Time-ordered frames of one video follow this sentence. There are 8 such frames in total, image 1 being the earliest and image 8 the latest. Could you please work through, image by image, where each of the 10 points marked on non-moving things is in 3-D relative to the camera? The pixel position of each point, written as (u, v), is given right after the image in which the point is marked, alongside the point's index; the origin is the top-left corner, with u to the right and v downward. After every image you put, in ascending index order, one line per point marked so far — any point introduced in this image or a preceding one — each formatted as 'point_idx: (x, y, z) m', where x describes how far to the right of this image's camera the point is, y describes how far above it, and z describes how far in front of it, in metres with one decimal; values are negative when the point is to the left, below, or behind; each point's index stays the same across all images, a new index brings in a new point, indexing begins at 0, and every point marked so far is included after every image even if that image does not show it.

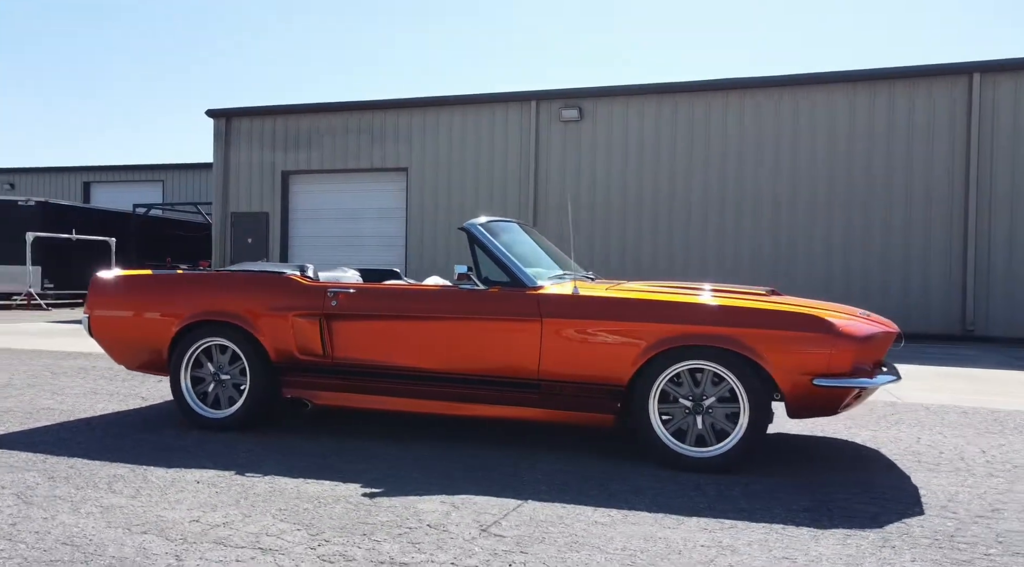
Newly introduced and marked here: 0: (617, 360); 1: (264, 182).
0: (+0.6, -0.4, +4.5) m
1: (-5.9, +2.4, +19.4) m
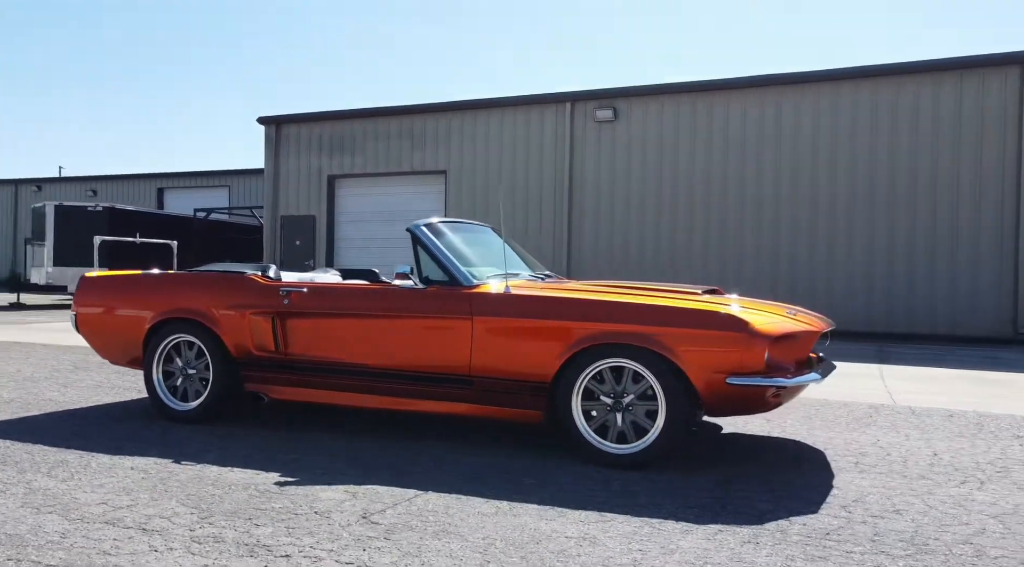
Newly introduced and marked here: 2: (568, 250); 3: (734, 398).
0: (+0.2, -0.4, +4.6) m
1: (-4.9, +2.4, +20.0) m
2: (+1.3, +0.7, +17.2) m
3: (+1.2, -0.6, +4.3) m
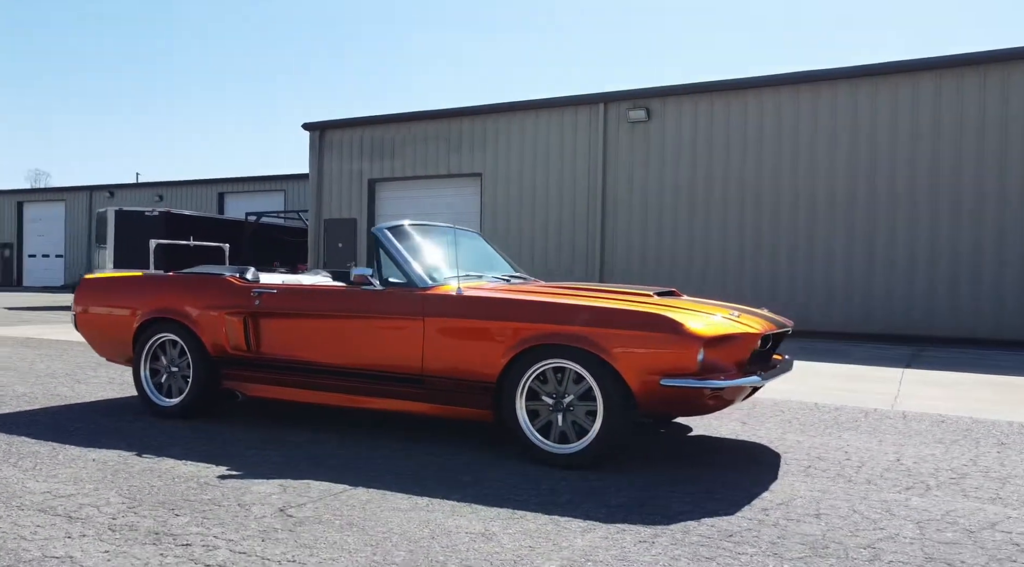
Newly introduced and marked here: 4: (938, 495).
0: (-0.2, -0.4, +4.7) m
1: (-4.0, +2.4, +20.4) m
2: (+1.9, +0.7, +17.1) m
3: (+0.8, -0.6, +4.3) m
4: (+2.2, -1.1, +4.1) m
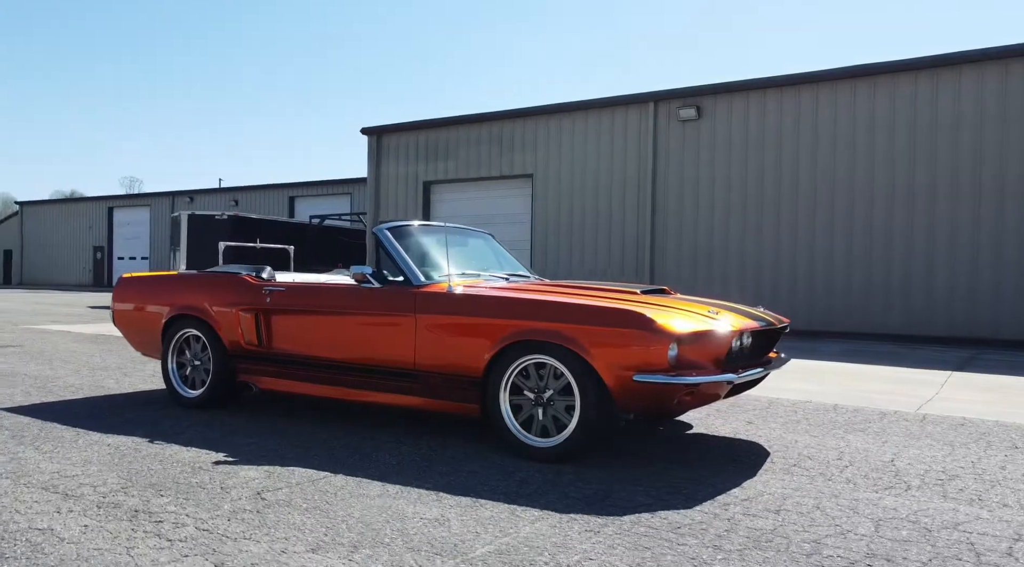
0: (-0.3, -0.4, +4.8) m
1: (-2.7, +2.4, +20.9) m
2: (+2.9, +0.7, +17.0) m
3: (+0.7, -0.6, +4.3) m
4: (+2.0, -1.1, +4.1) m
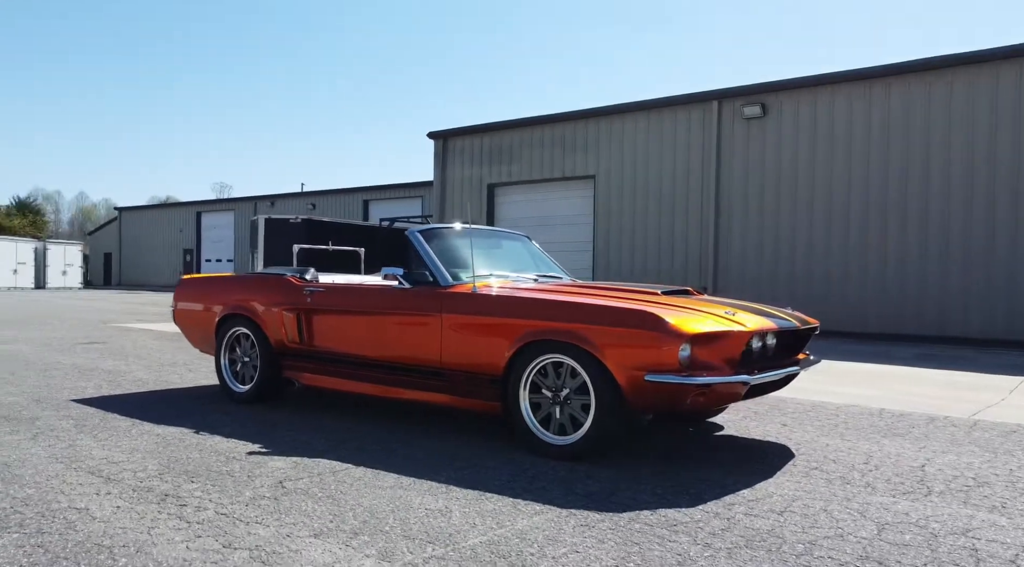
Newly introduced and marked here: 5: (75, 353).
0: (-0.1, -0.4, +4.9) m
1: (-1.0, +2.3, +21.2) m
2: (+4.2, +0.6, +16.8) m
3: (+0.8, -0.6, +4.4) m
4: (+2.1, -1.1, +4.0) m
5: (-5.9, -0.9, +11.0) m
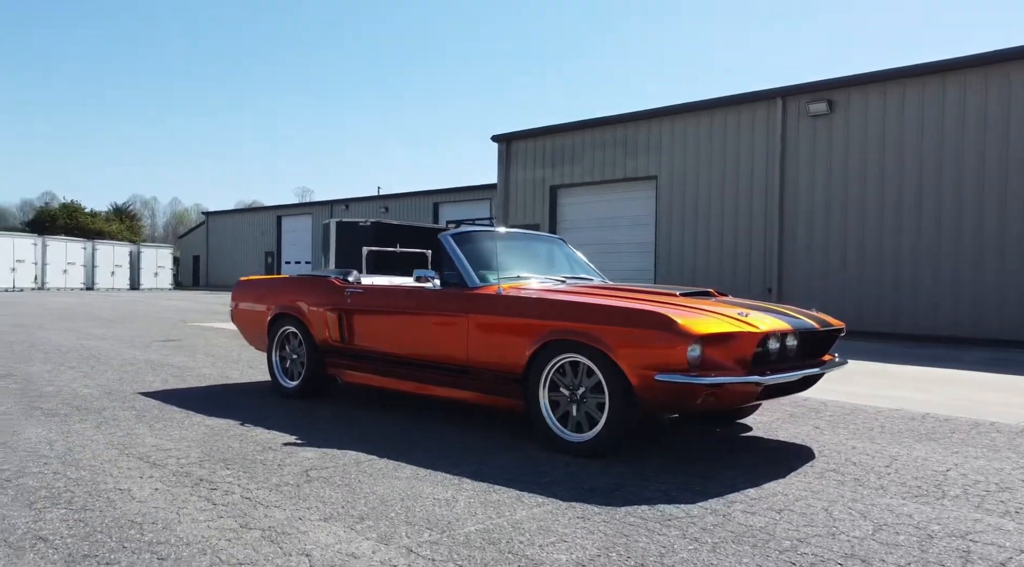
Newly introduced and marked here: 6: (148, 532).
0: (0.0, -0.4, +5.1) m
1: (+0.6, +2.3, +21.4) m
2: (+5.4, +0.6, +16.5) m
3: (+0.9, -0.6, +4.5) m
4: (+2.1, -1.1, +4.0) m
5: (-5.2, -1.0, +11.7) m
6: (-1.5, -1.0, +3.3) m
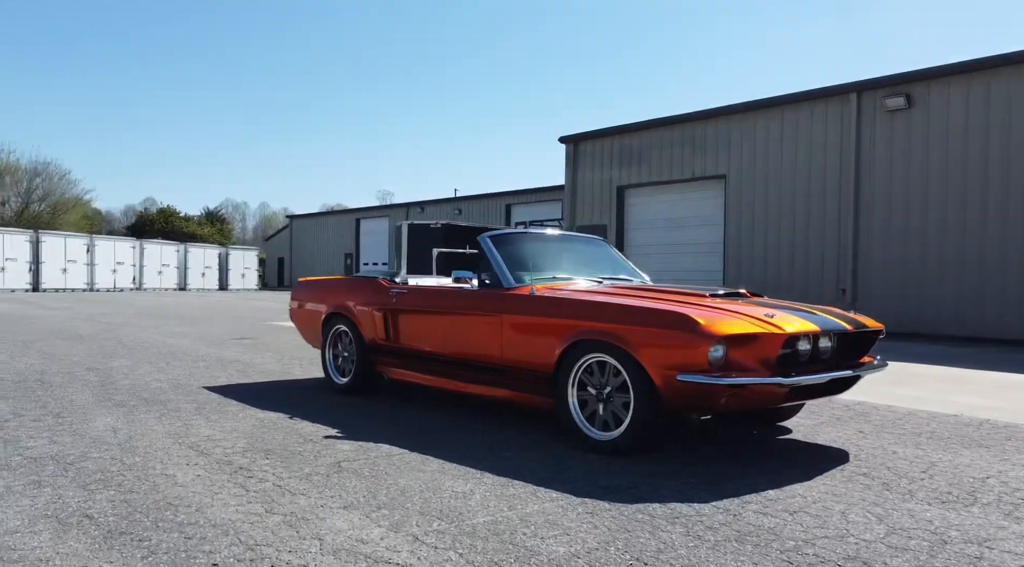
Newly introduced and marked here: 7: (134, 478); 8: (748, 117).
0: (+0.2, -0.4, +5.2) m
1: (+2.4, +2.3, +21.3) m
2: (+6.7, +0.6, +16.0) m
3: (+1.0, -0.6, +4.5) m
4: (+2.2, -1.1, +3.9) m
5: (-4.3, -1.0, +12.2) m
6: (-1.5, -1.0, +3.6) m
7: (-2.0, -1.0, +4.2) m
8: (+5.2, +3.7, +18.1) m
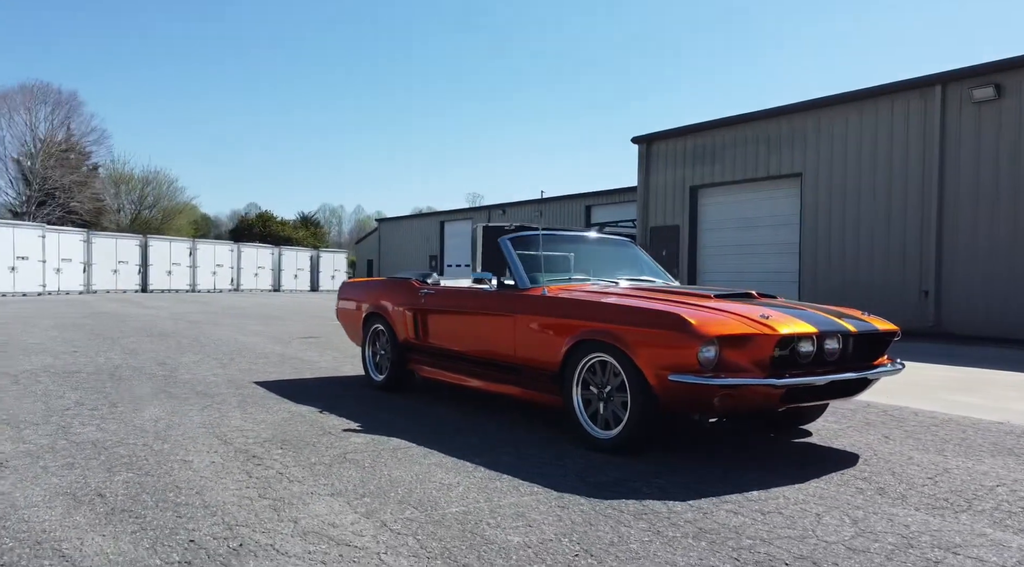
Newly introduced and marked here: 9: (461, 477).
0: (+0.3, -0.4, +5.3) m
1: (+4.2, +2.2, +21.1) m
2: (+7.9, +0.5, +15.4) m
3: (+1.0, -0.6, +4.5) m
4: (+2.1, -1.1, +3.8) m
5: (-3.5, -1.0, +12.8) m
6: (-1.6, -1.0, +3.9) m
7: (-2.0, -1.0, +4.6) m
8: (+6.7, +3.7, +17.6) m
9: (-0.3, -1.0, +4.3) m
